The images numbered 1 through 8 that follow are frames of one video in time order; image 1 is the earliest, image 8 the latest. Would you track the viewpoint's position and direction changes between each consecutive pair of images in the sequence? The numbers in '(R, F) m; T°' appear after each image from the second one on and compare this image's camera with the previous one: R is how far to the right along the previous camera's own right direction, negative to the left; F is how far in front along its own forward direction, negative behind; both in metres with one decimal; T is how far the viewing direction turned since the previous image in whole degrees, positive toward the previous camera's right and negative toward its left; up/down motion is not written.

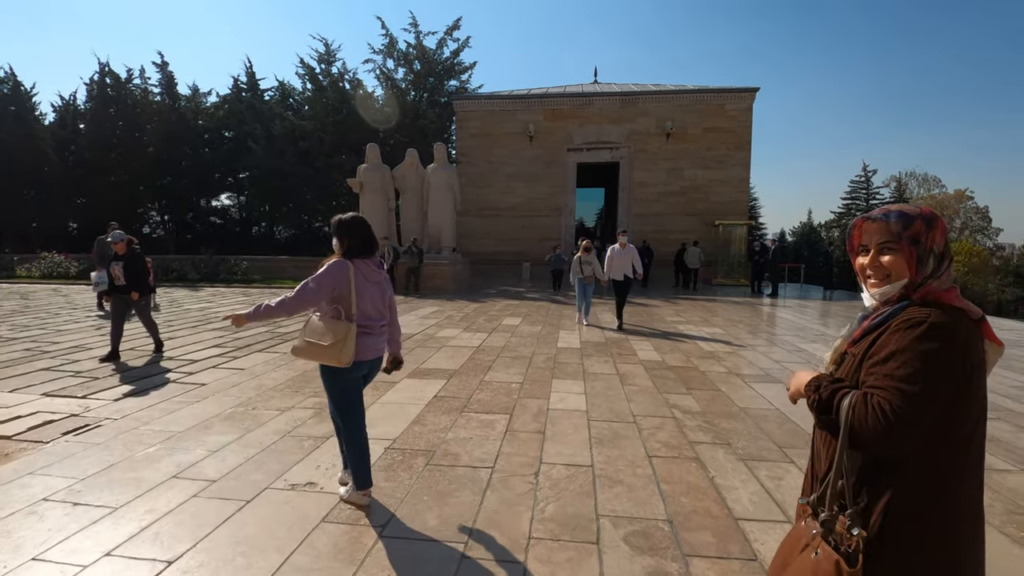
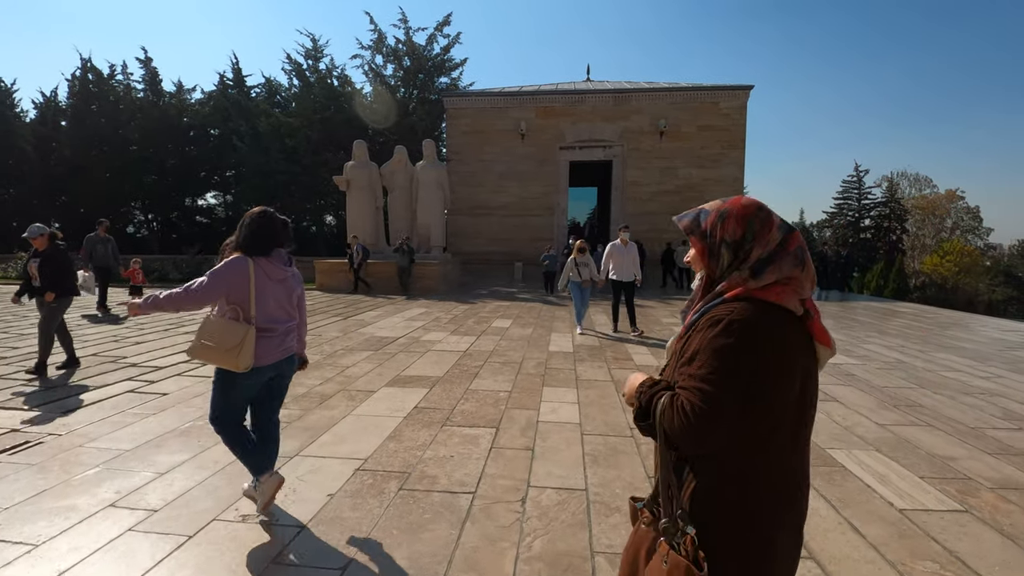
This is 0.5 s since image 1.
(0.0, +0.4) m; +1°
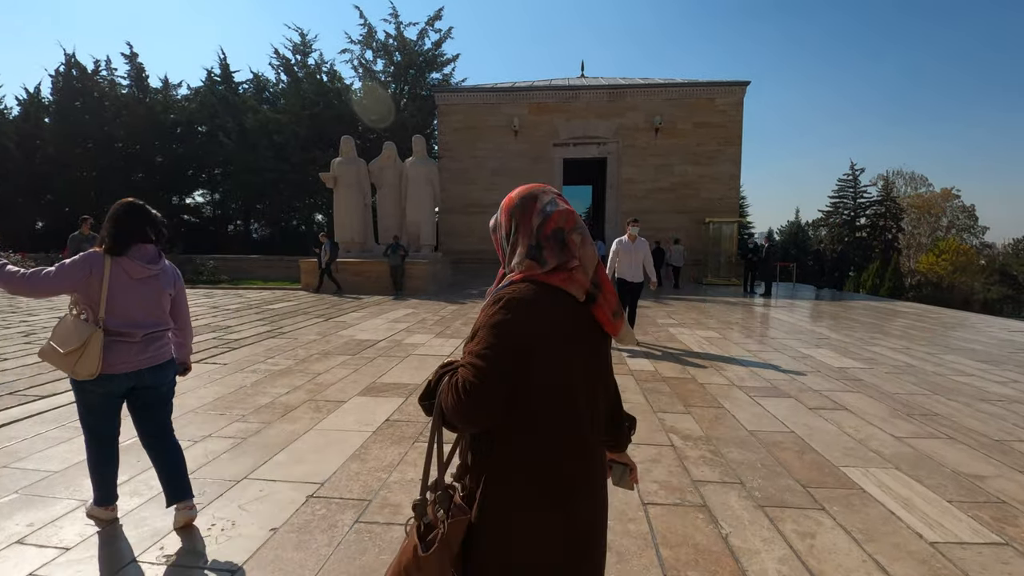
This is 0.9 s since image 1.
(+0.1, +0.4) m; 0°
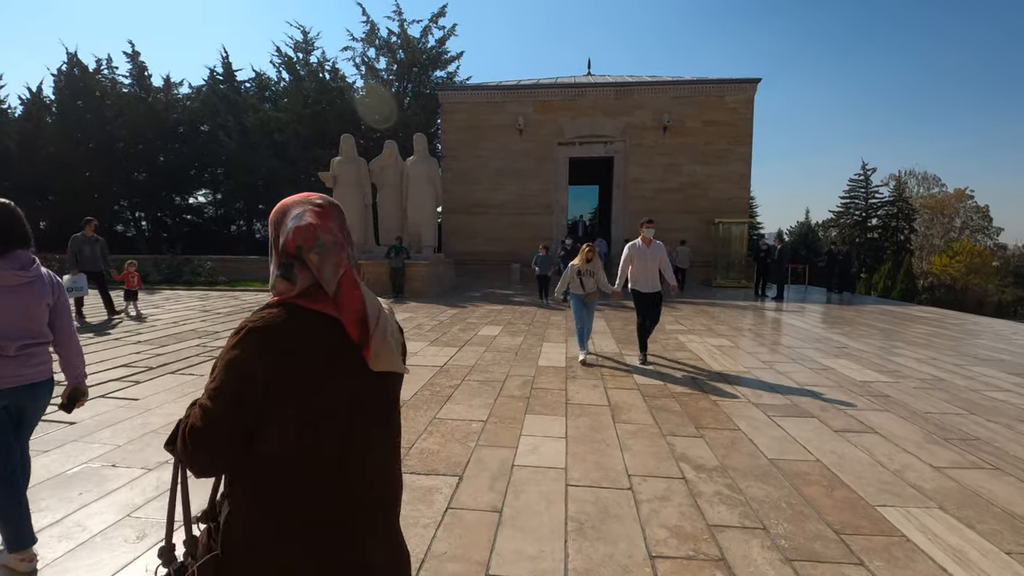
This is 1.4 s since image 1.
(+0.1, +0.4) m; -1°
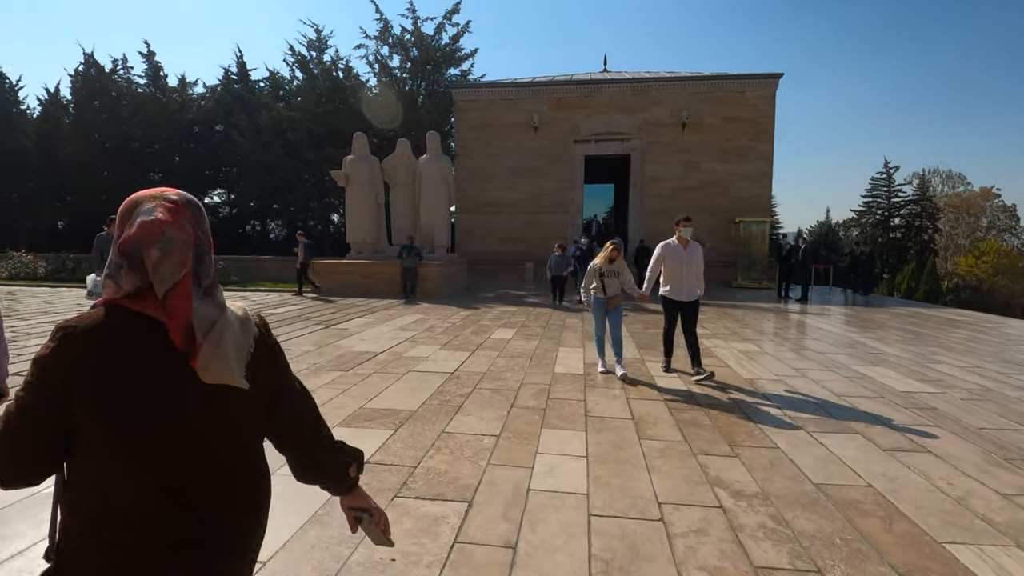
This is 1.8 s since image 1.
(0.0, +0.3) m; -1°
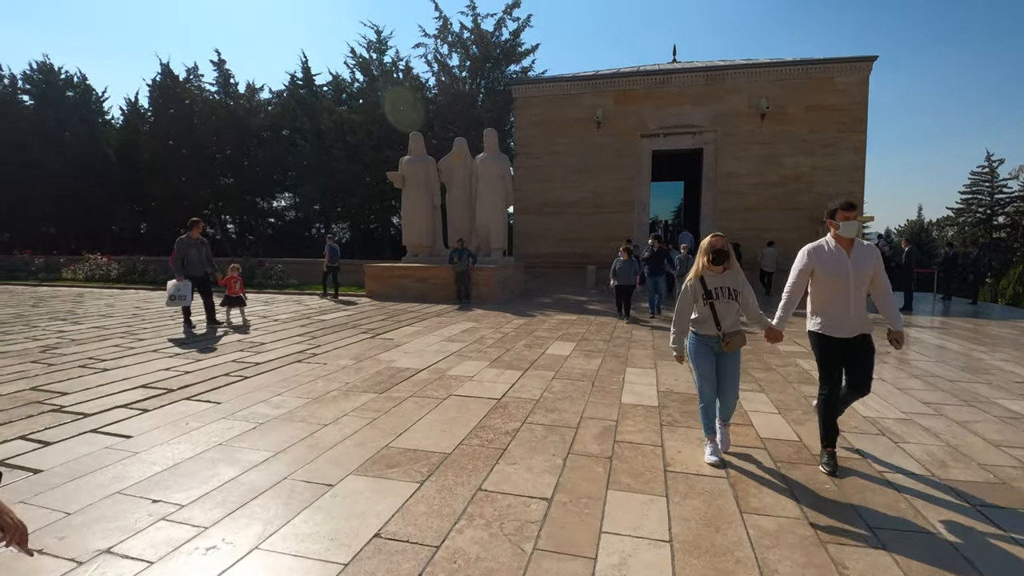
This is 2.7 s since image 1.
(0.0, +0.9) m; -6°
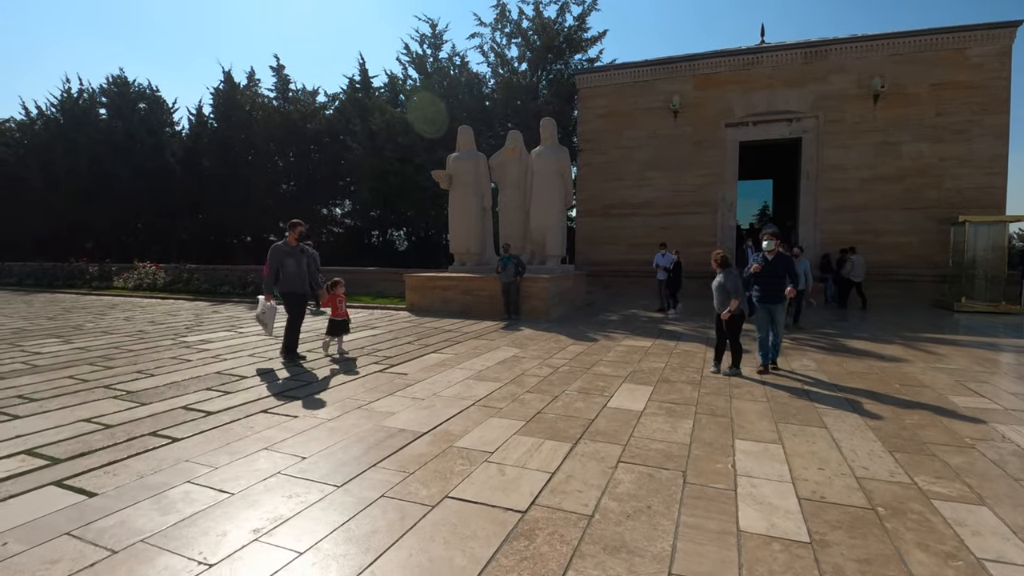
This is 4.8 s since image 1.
(+0.2, +2.0) m; -7°
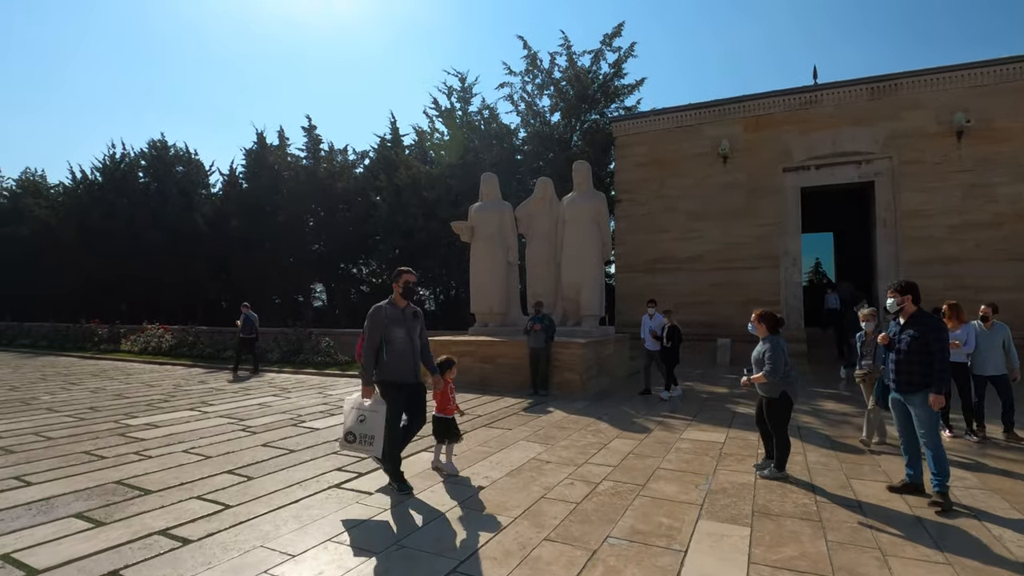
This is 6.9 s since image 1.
(+0.2, +1.8) m; -4°
